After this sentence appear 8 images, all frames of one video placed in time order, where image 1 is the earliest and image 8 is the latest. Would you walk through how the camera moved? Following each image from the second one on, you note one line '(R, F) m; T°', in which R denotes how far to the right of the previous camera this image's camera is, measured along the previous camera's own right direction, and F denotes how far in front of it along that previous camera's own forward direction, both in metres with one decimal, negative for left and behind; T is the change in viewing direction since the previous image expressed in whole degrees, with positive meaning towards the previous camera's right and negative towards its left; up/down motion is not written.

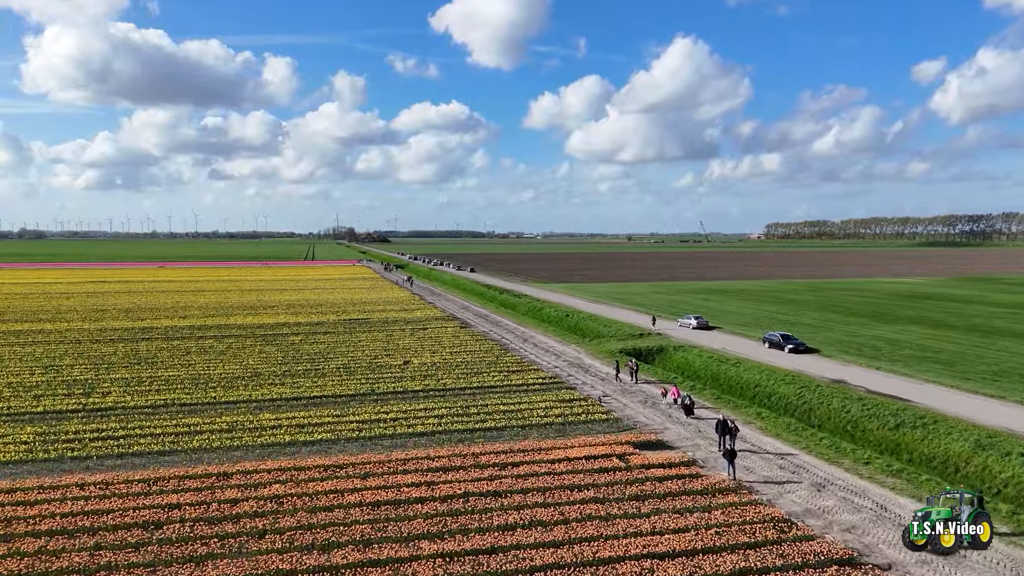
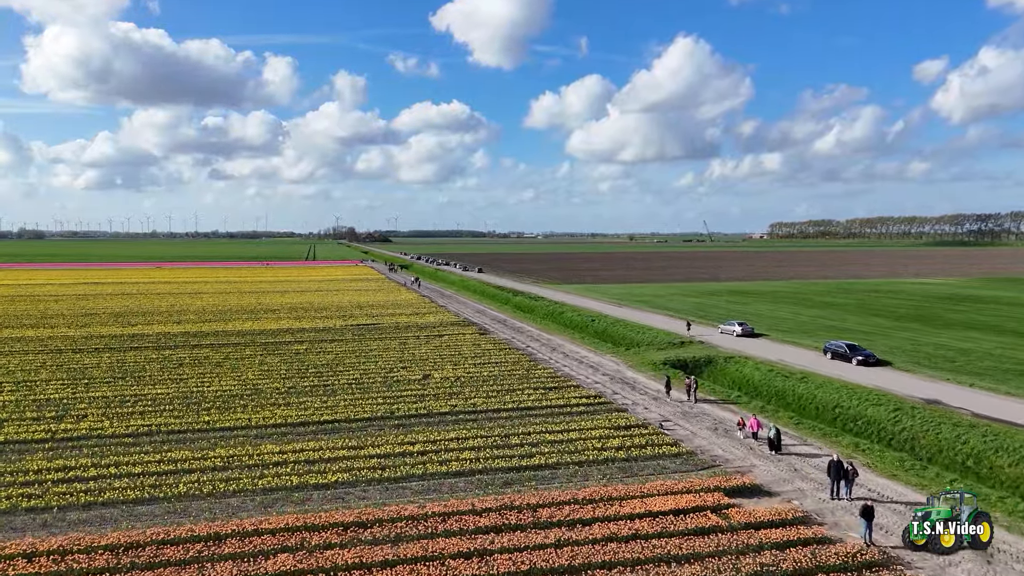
(-1.5, +3.6) m; 0°
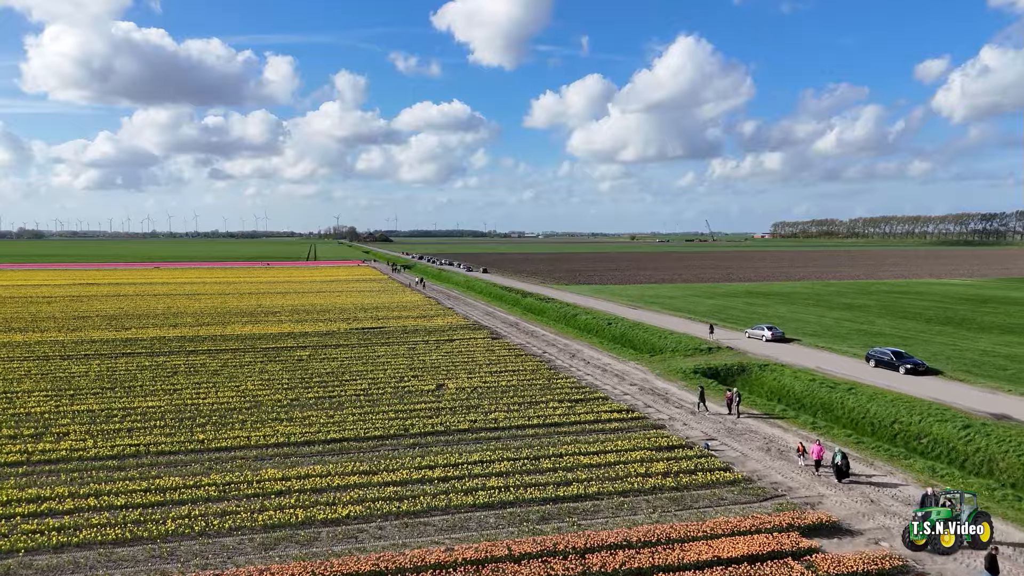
(-0.9, +2.1) m; 0°
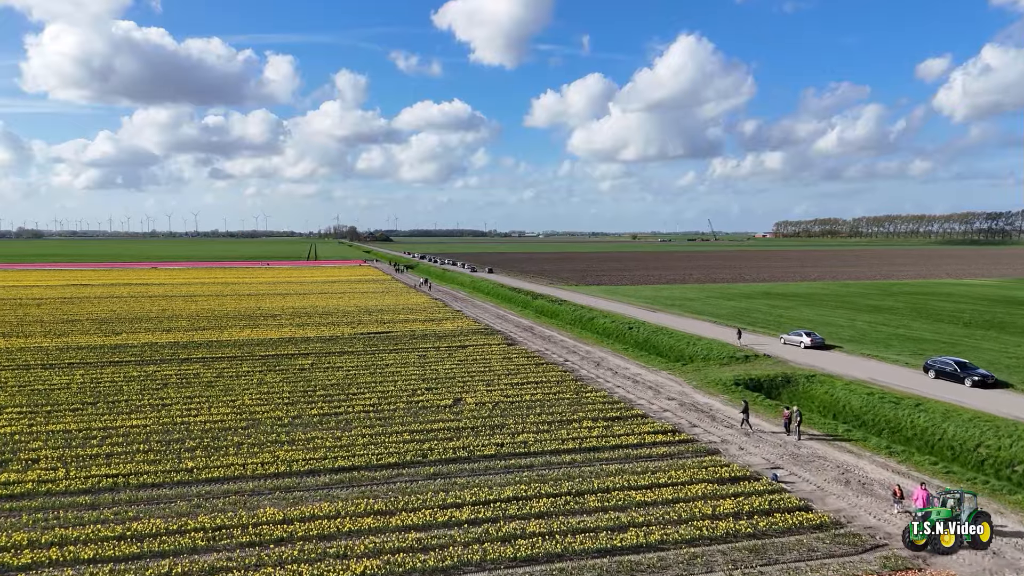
(-1.0, +2.5) m; 0°
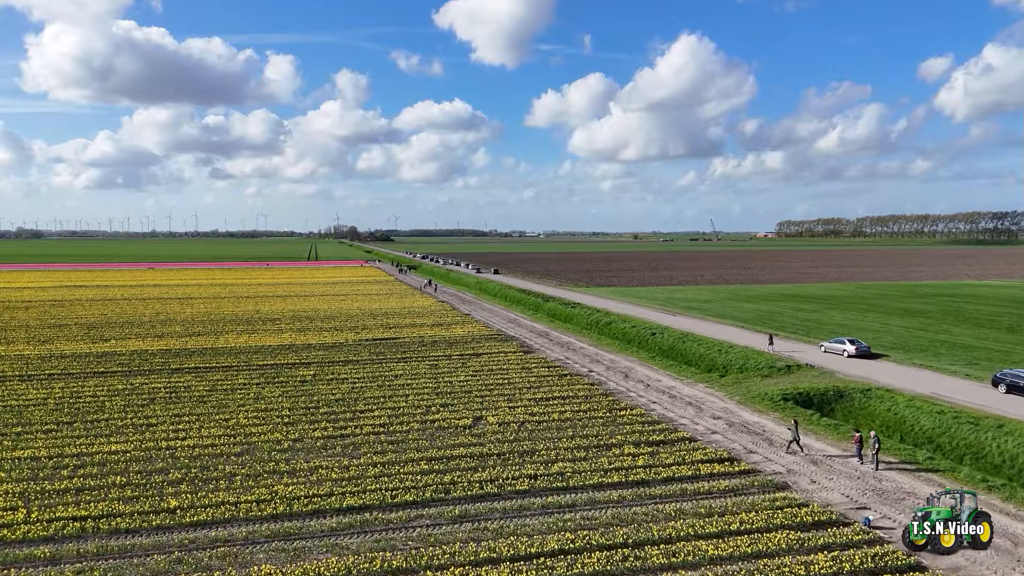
(-0.9, +2.5) m; 0°
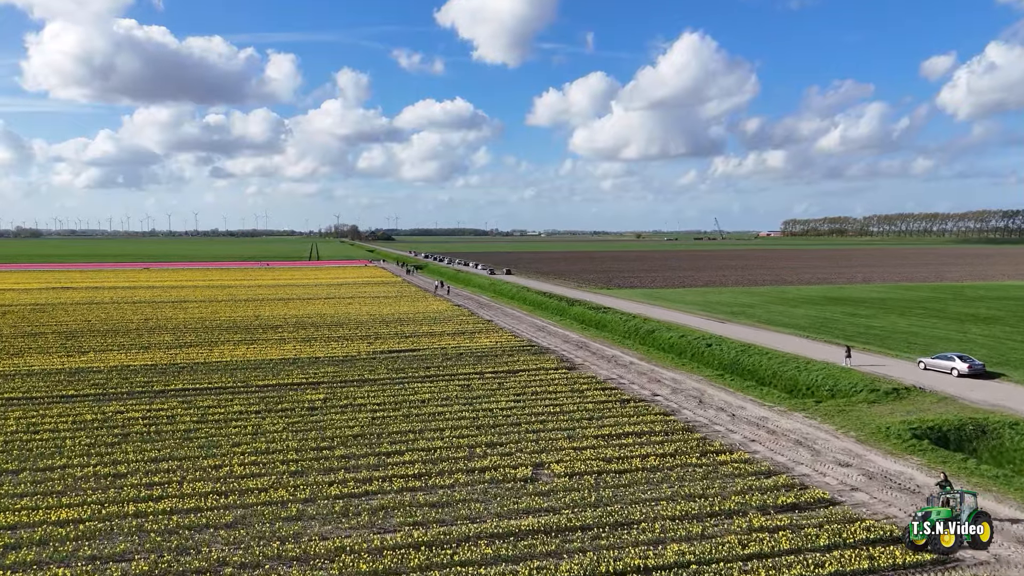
(-1.9, +4.6) m; 0°
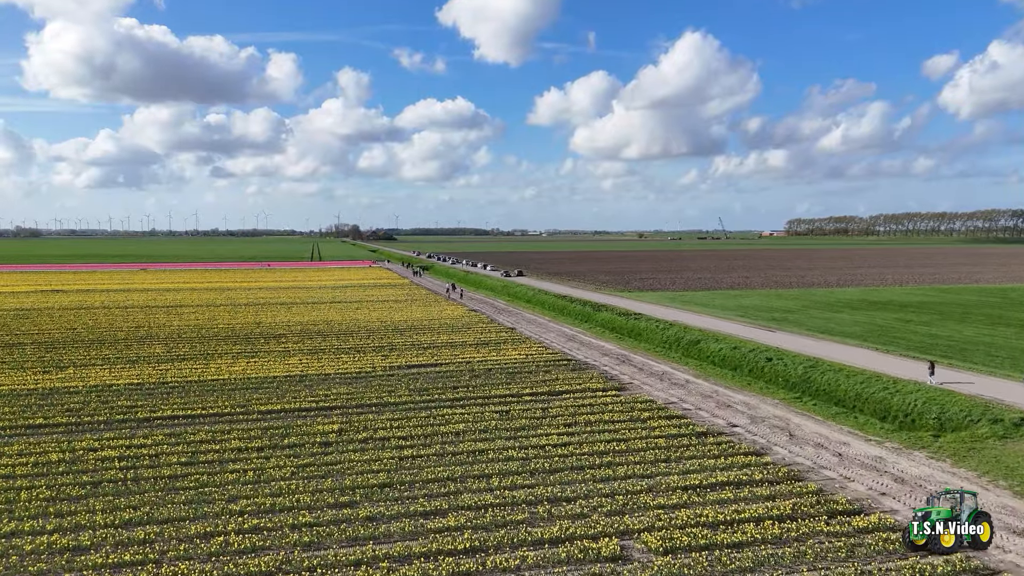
(-1.6, +3.8) m; 0°
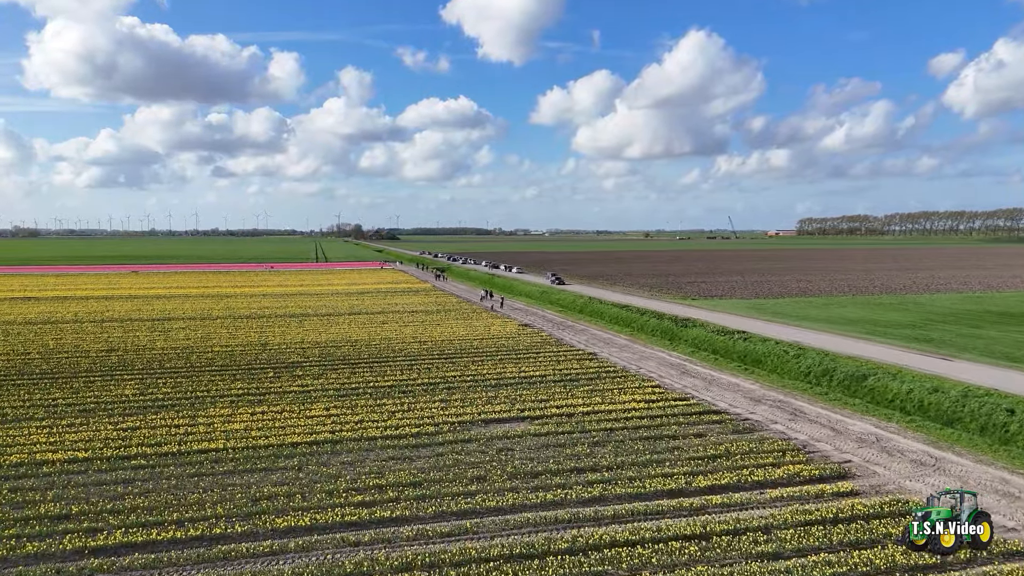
(-4.1, +9.1) m; 0°
